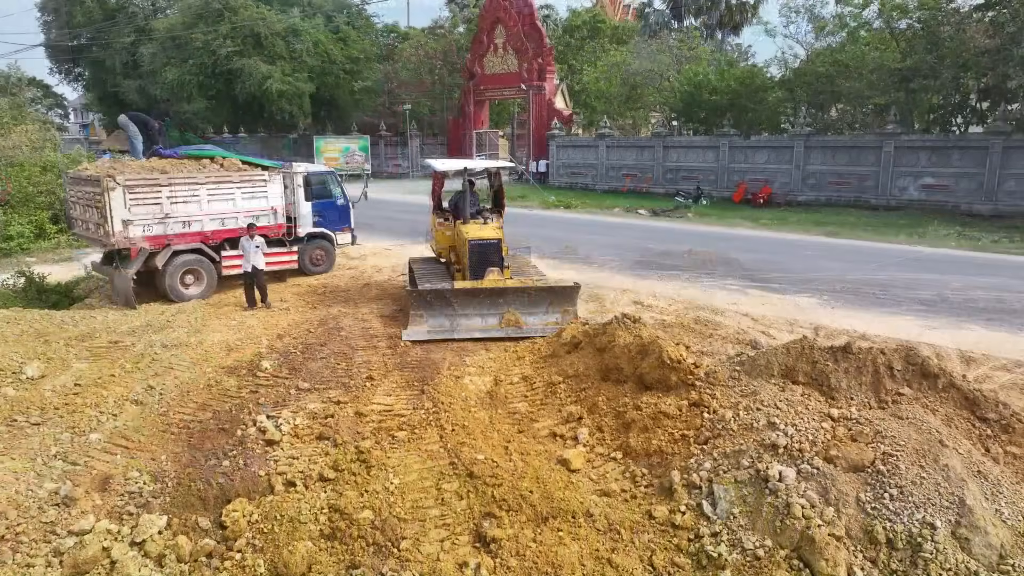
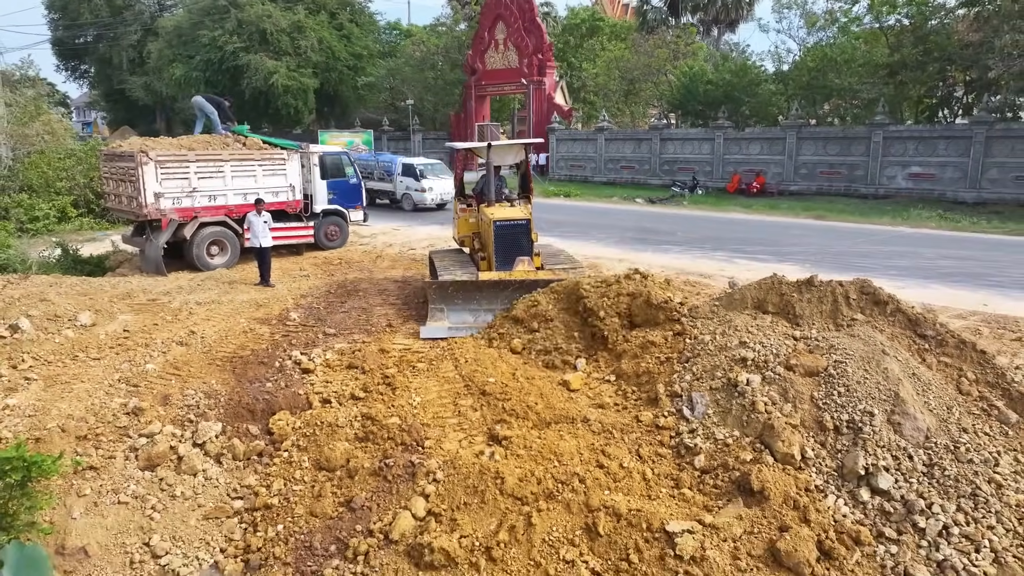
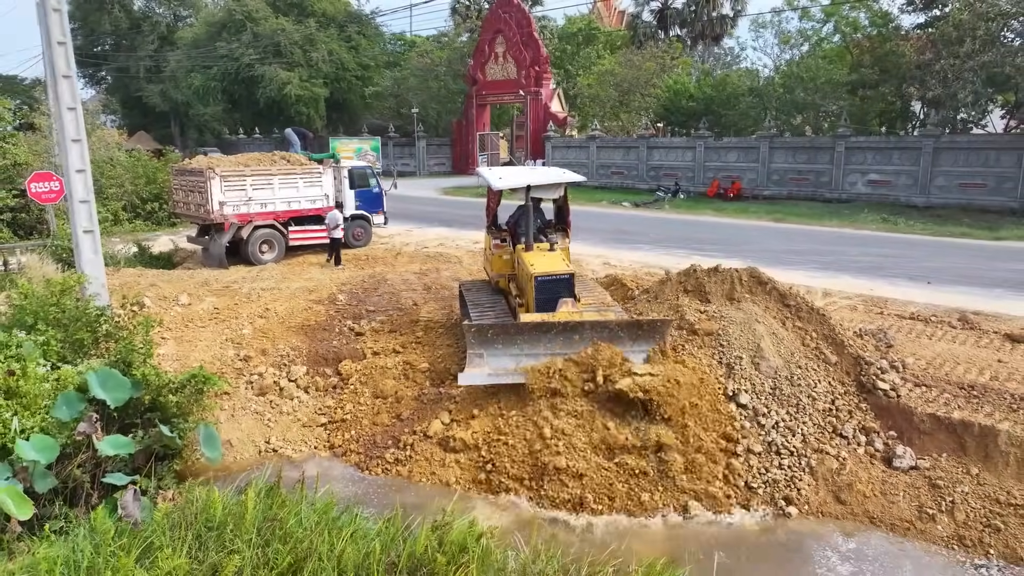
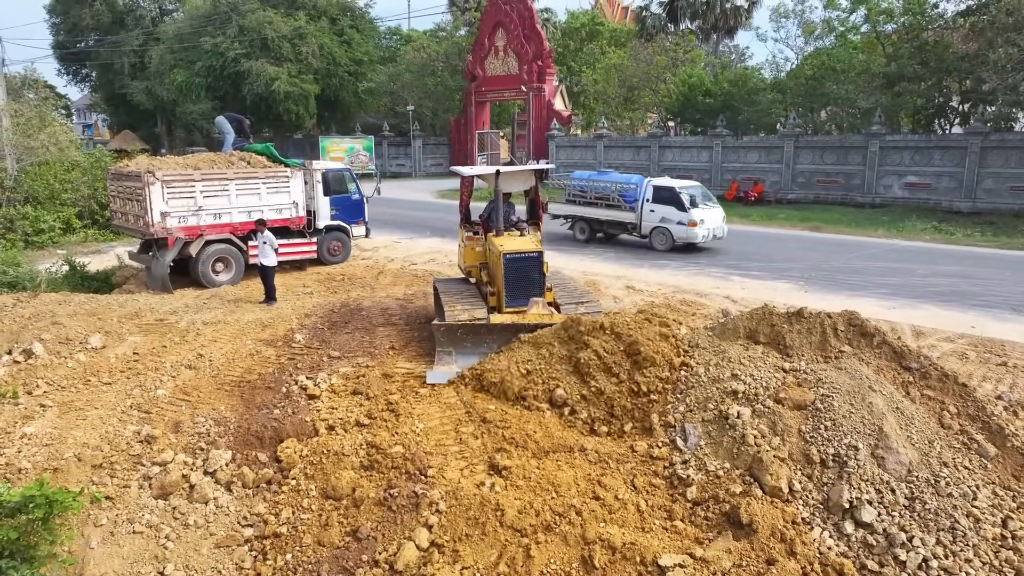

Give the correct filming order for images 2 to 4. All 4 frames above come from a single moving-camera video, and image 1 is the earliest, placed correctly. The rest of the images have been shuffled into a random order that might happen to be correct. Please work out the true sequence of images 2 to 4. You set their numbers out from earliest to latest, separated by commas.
2, 4, 3
